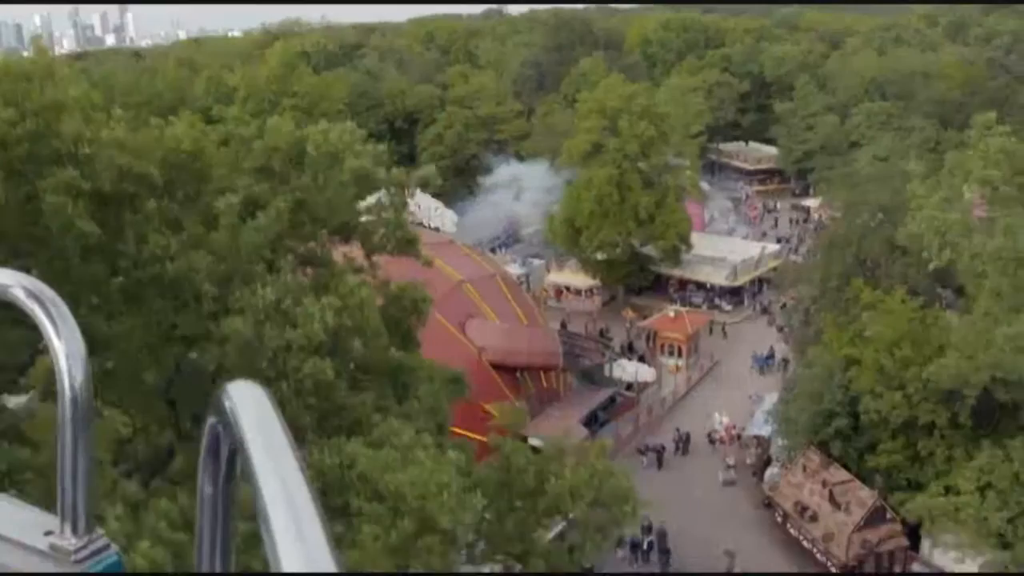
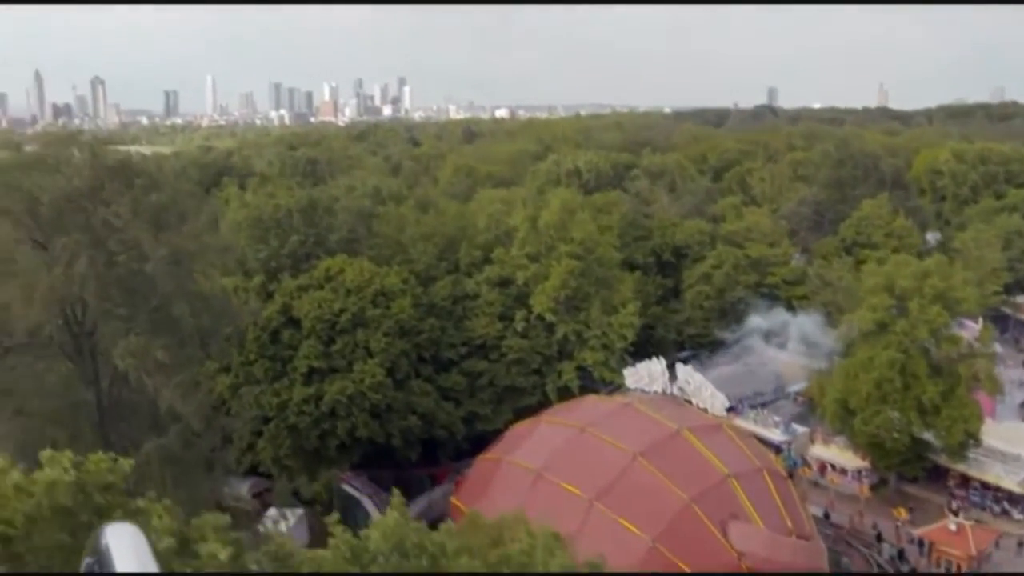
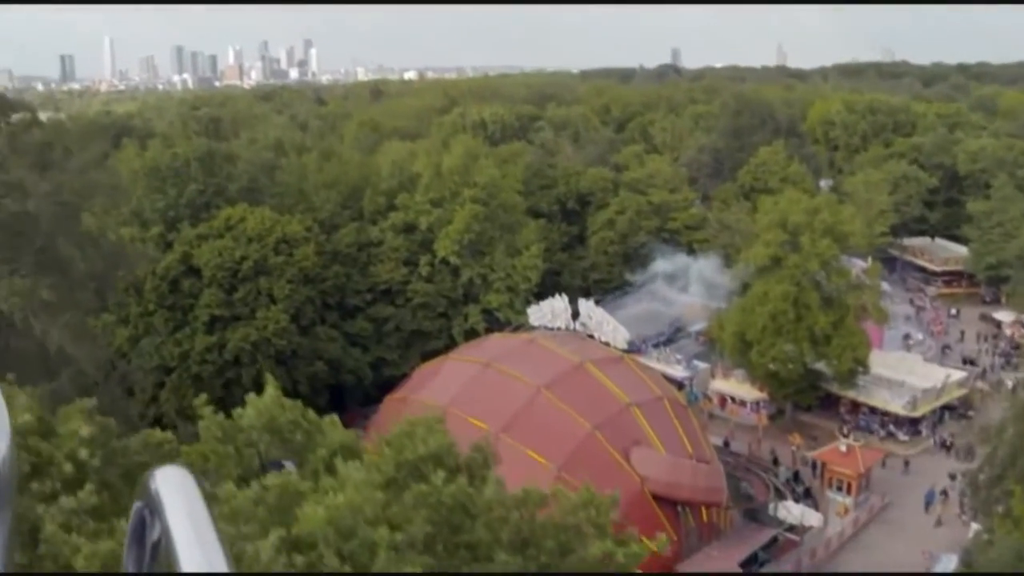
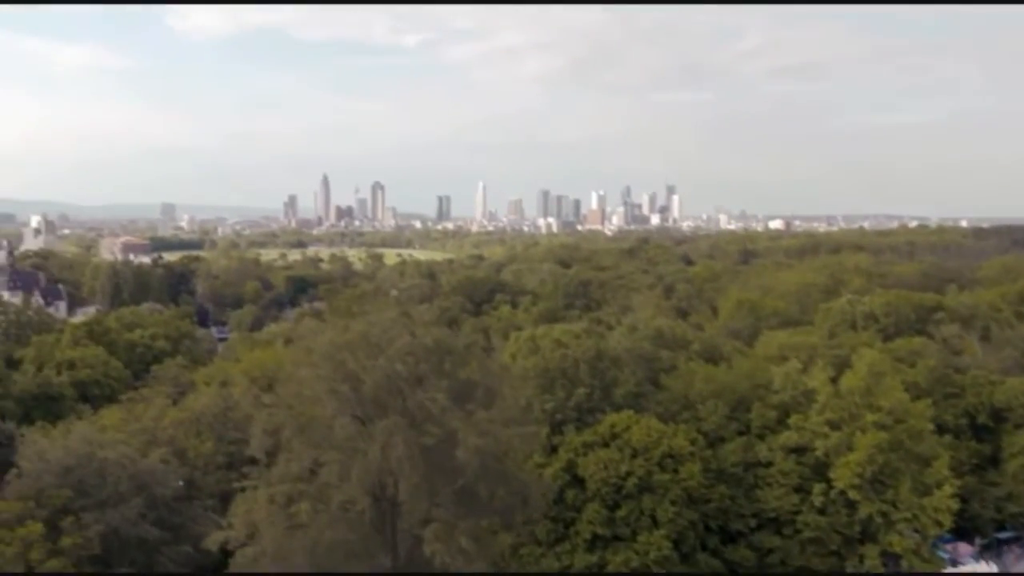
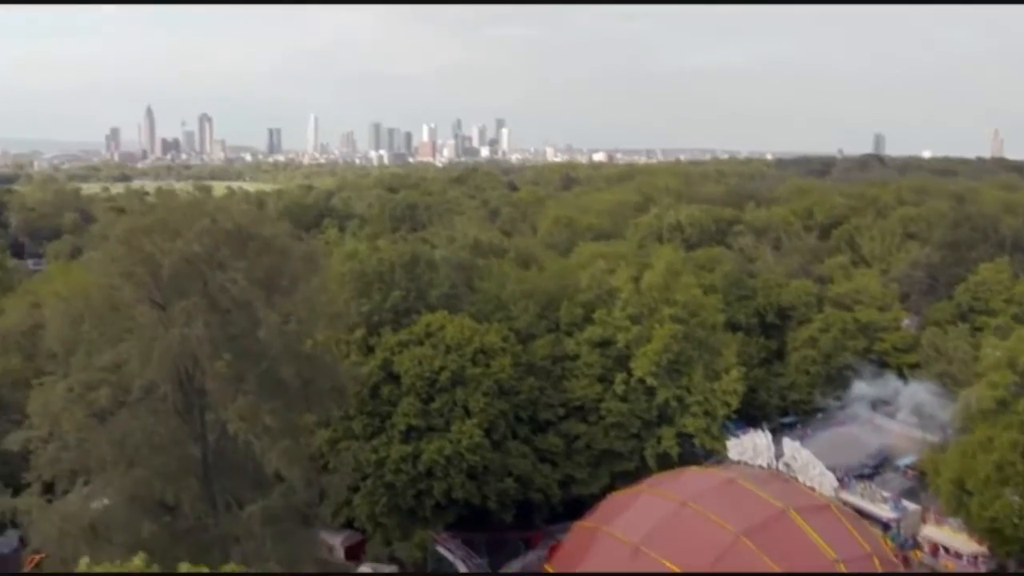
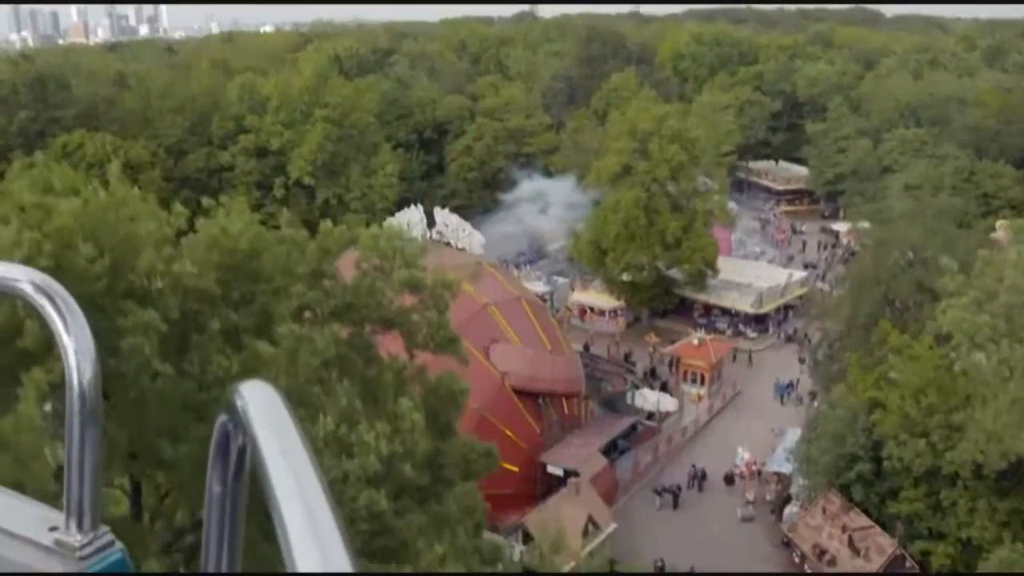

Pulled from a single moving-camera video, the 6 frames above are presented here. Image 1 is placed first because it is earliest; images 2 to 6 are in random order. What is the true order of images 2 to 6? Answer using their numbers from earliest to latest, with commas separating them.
6, 3, 2, 5, 4
